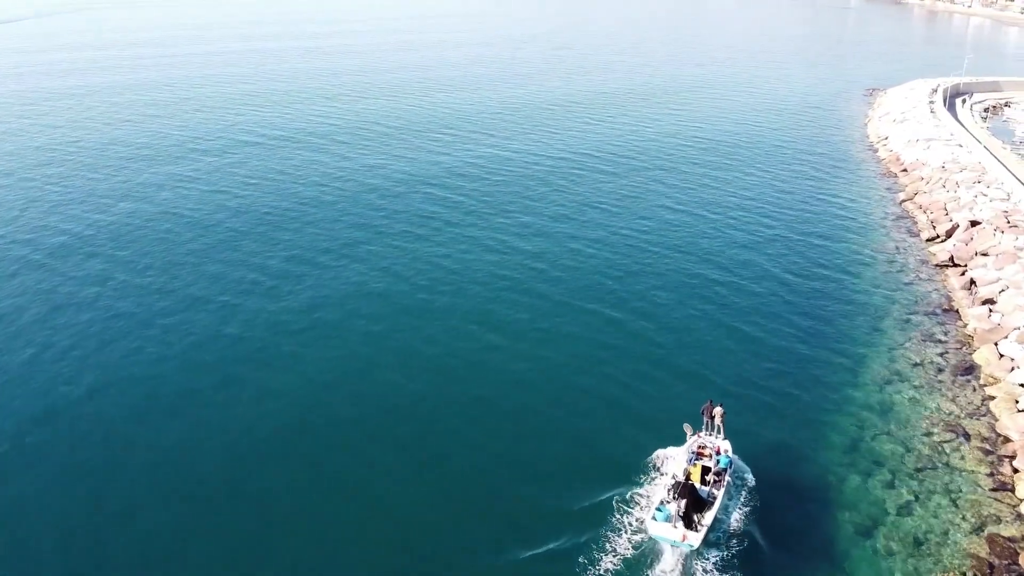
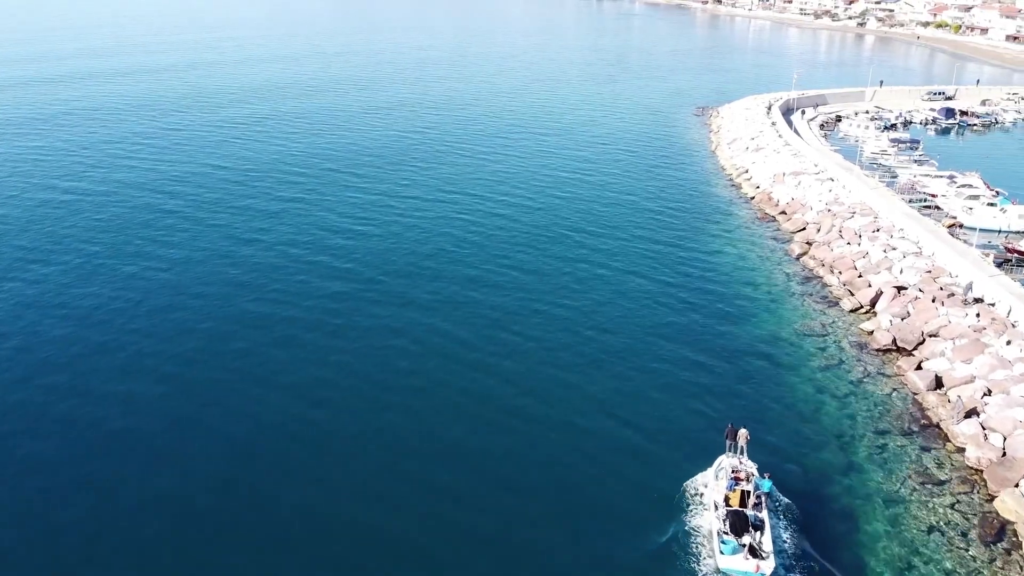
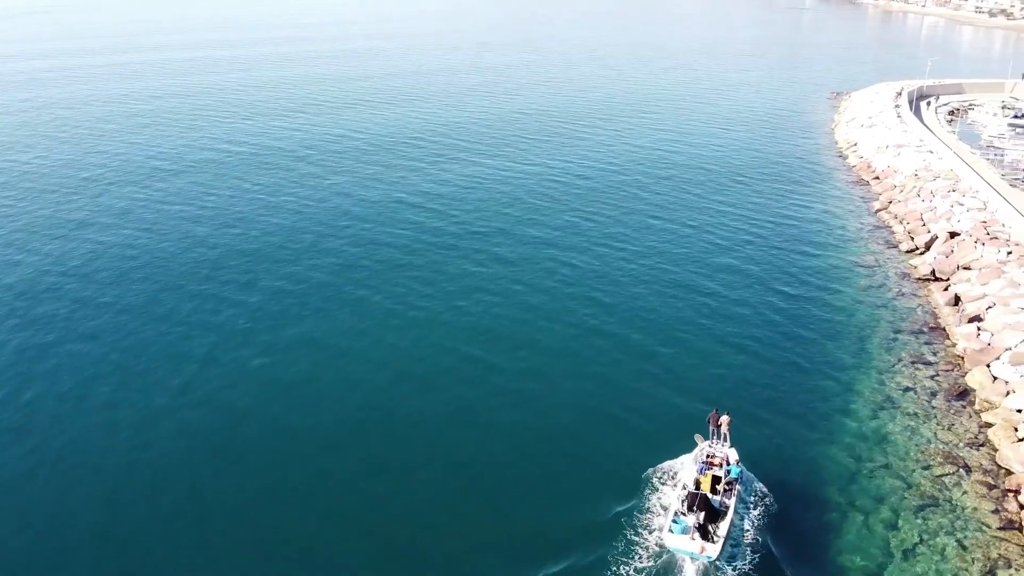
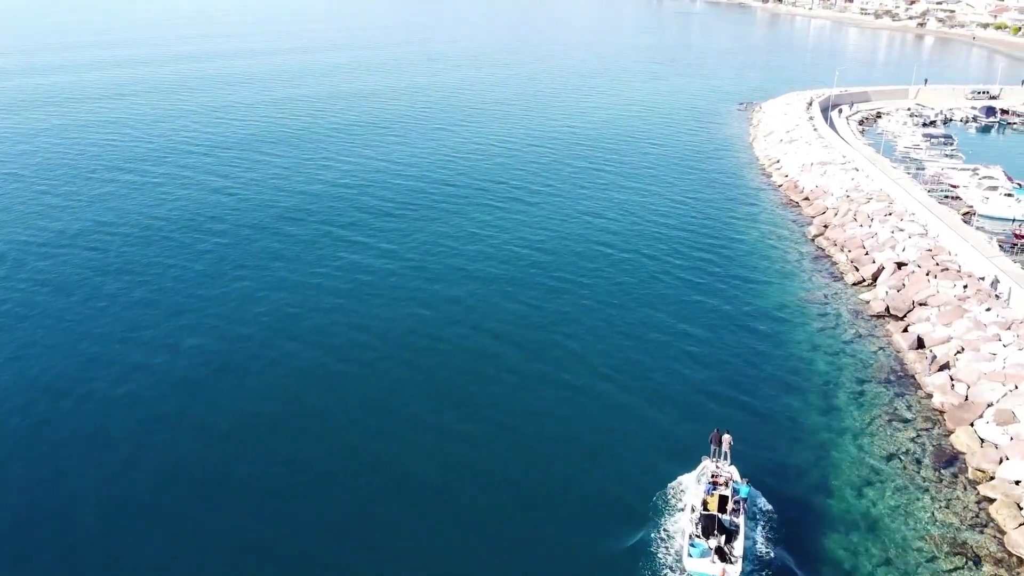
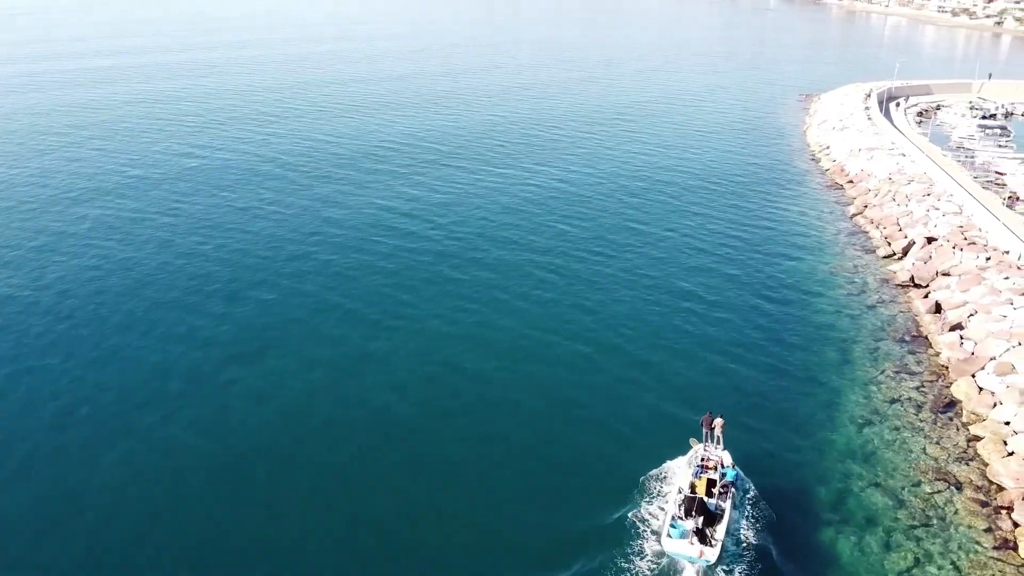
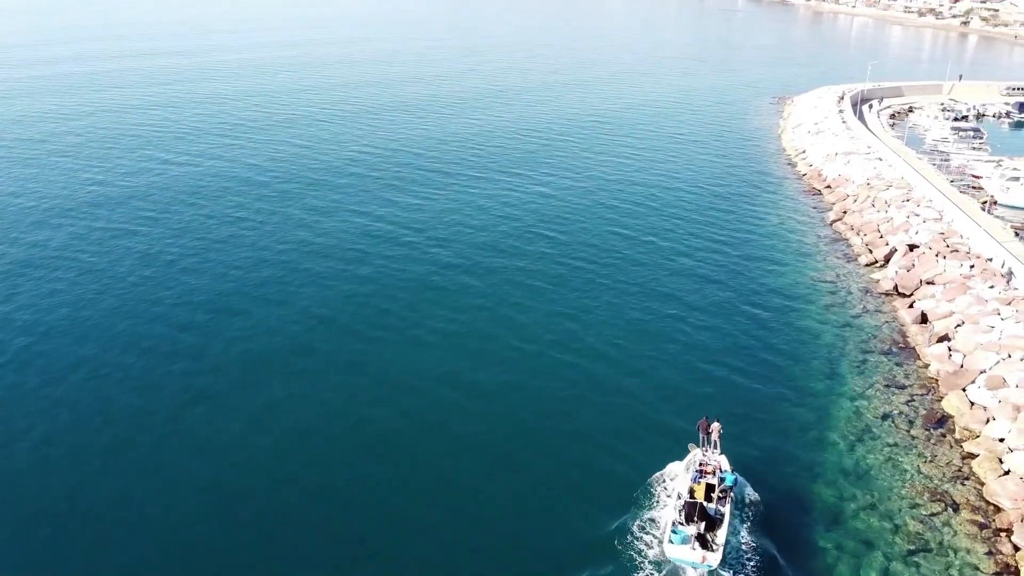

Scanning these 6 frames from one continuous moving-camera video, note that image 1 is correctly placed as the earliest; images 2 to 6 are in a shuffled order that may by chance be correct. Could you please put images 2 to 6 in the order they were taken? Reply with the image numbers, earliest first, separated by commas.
3, 5, 6, 4, 2
